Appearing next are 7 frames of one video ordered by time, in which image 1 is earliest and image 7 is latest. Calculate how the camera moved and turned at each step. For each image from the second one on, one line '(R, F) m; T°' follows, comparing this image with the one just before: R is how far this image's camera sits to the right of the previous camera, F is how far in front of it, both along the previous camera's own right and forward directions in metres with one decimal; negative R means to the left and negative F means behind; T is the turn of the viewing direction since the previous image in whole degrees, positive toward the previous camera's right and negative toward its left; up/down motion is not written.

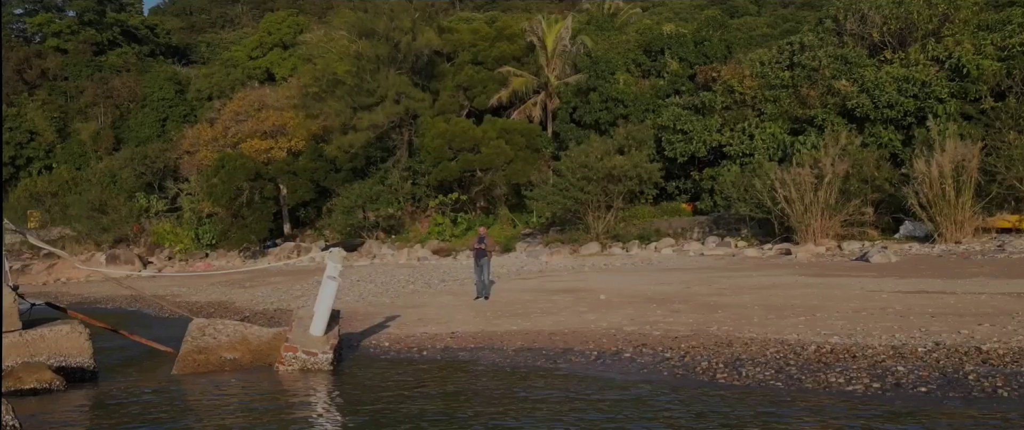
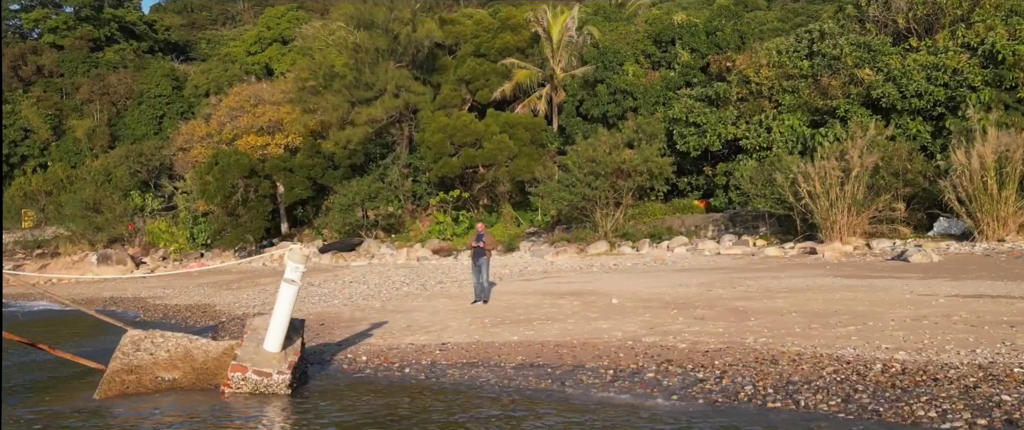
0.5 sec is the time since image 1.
(+0.1, +1.5) m; 0°
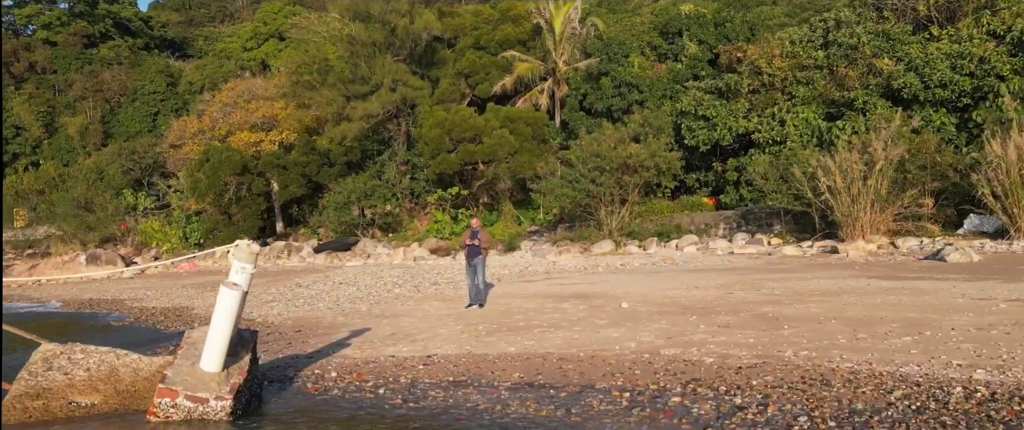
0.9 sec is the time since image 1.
(+0.1, +1.3) m; 0°
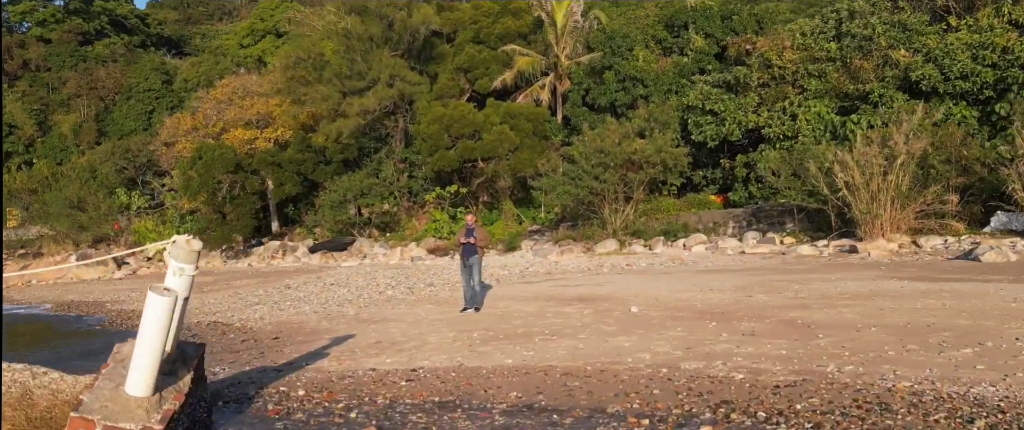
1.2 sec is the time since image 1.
(0.0, +1.0) m; 0°
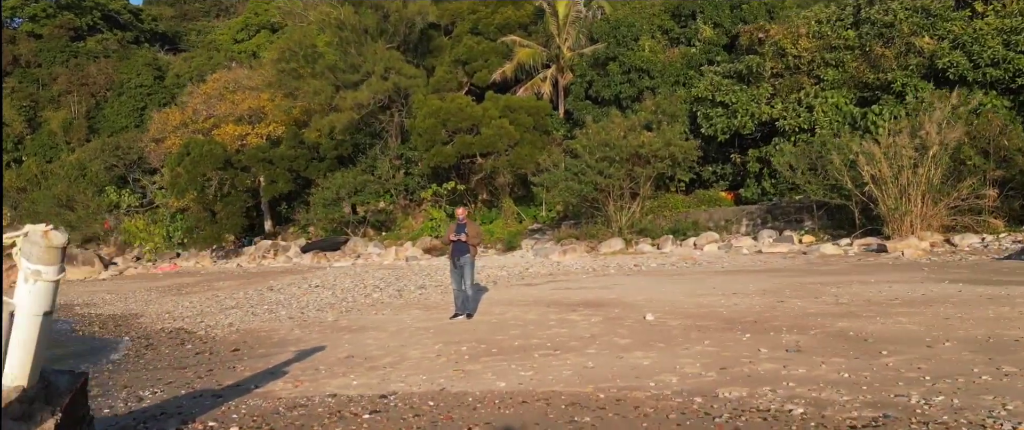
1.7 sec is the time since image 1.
(+0.1, +1.4) m; 0°
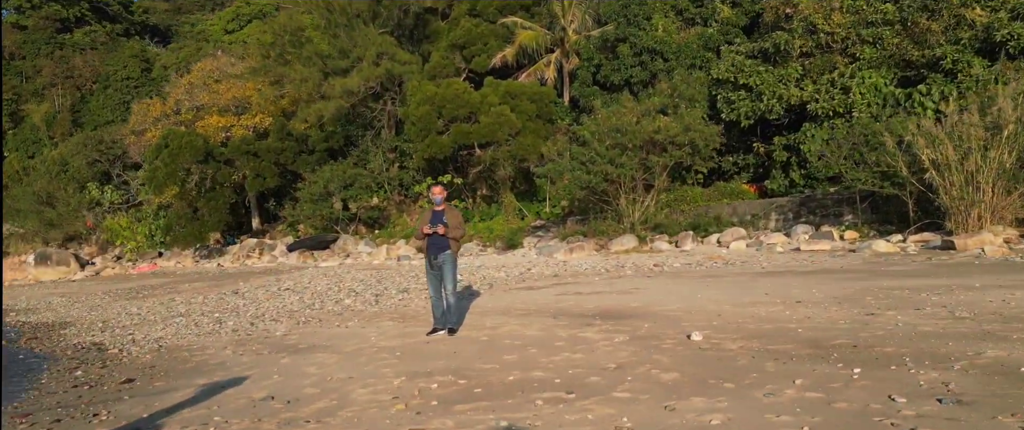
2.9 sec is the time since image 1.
(+0.1, +2.4) m; 0°
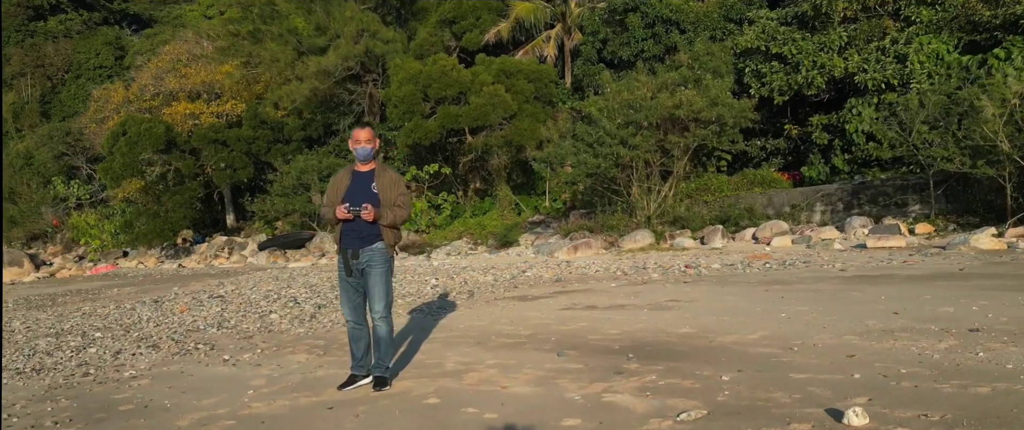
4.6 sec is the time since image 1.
(+0.1, +3.2) m; 0°
